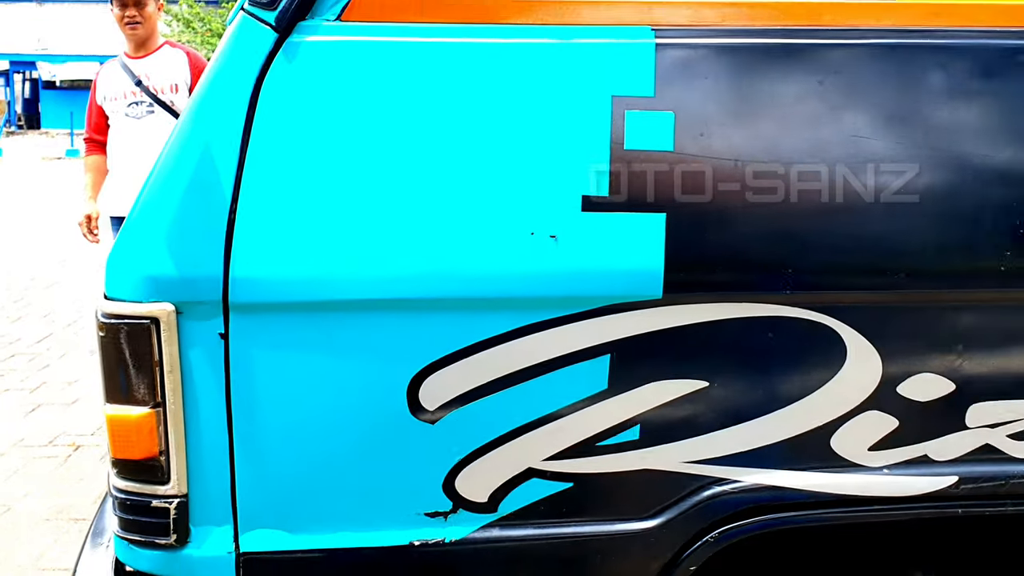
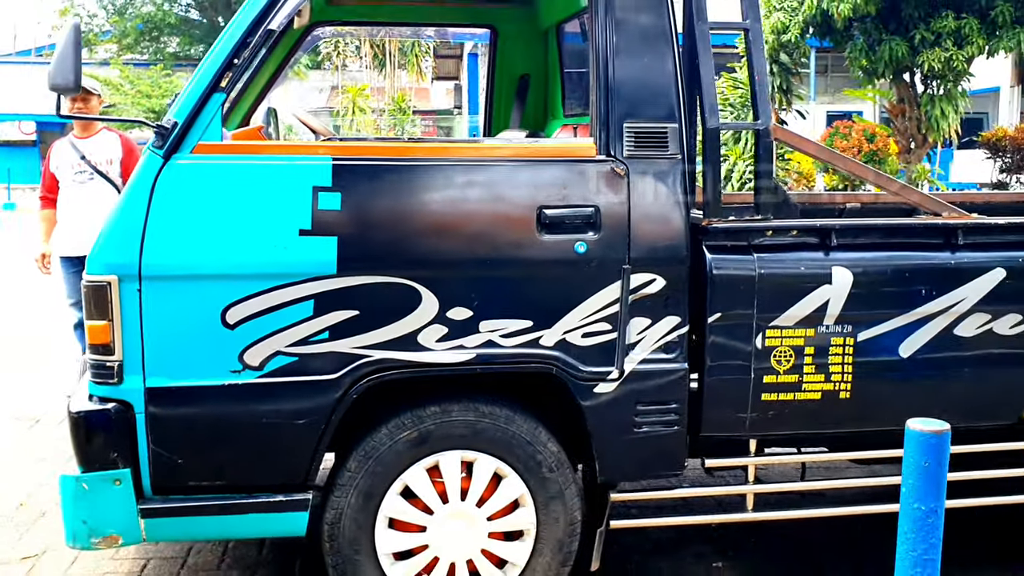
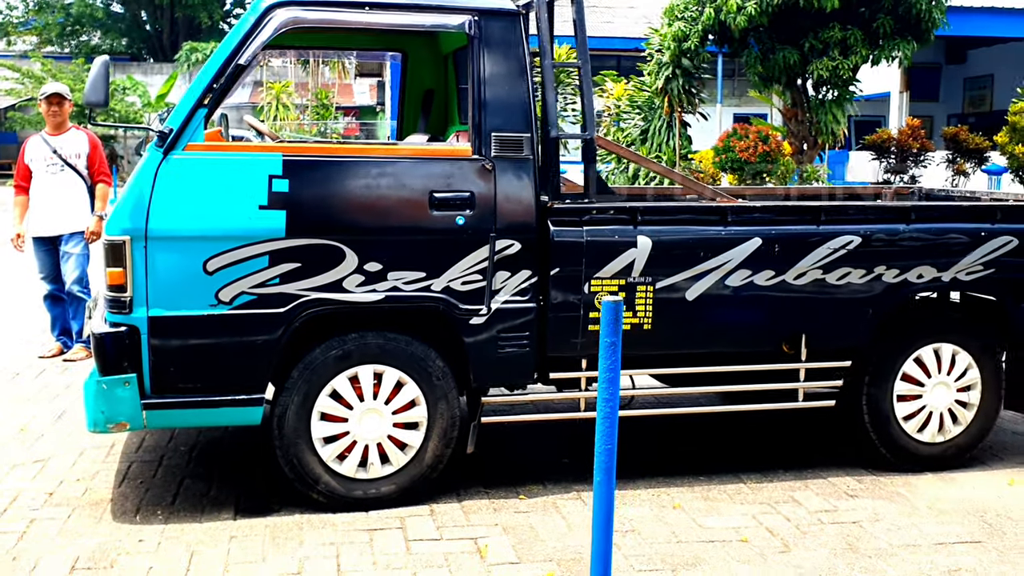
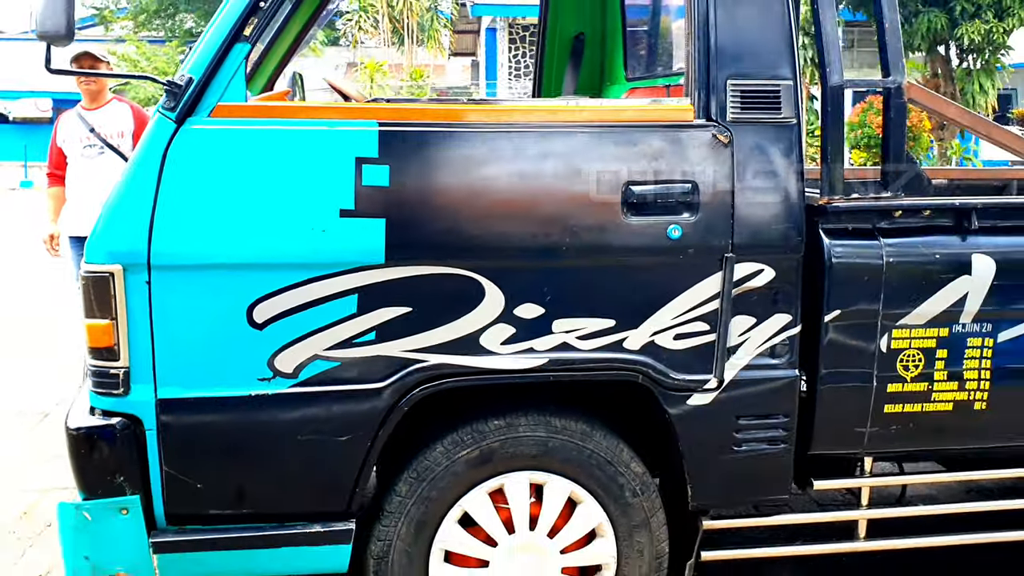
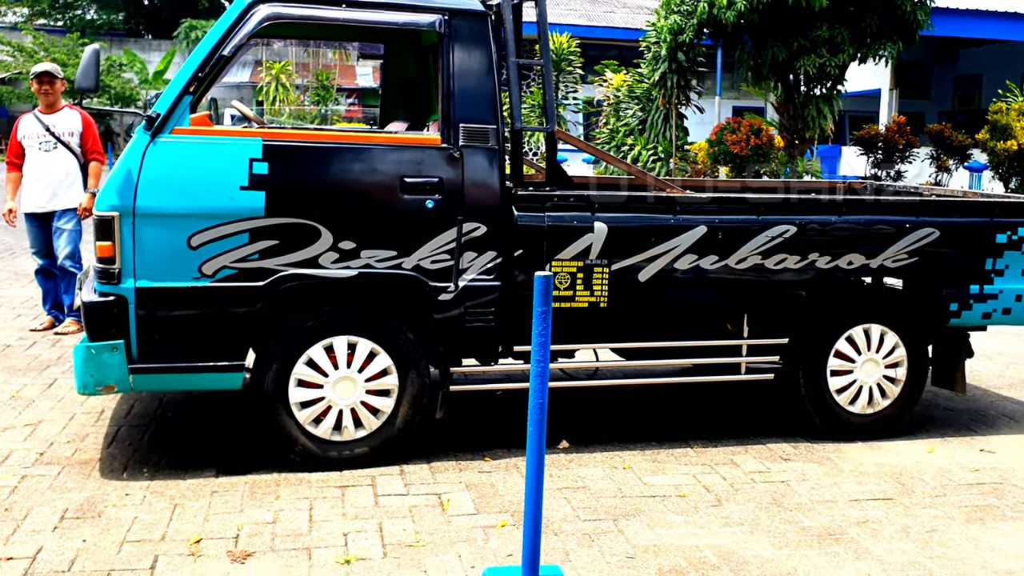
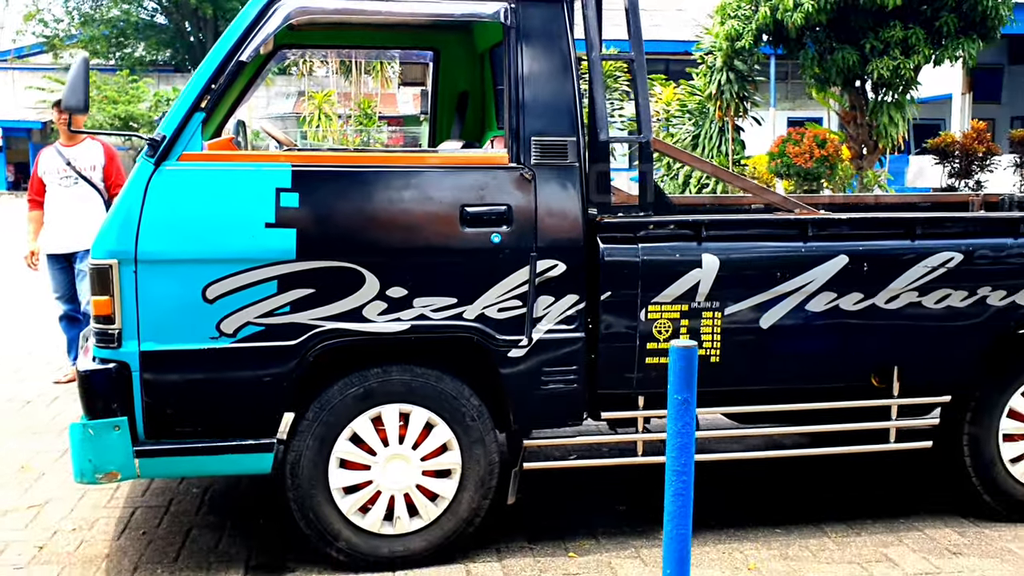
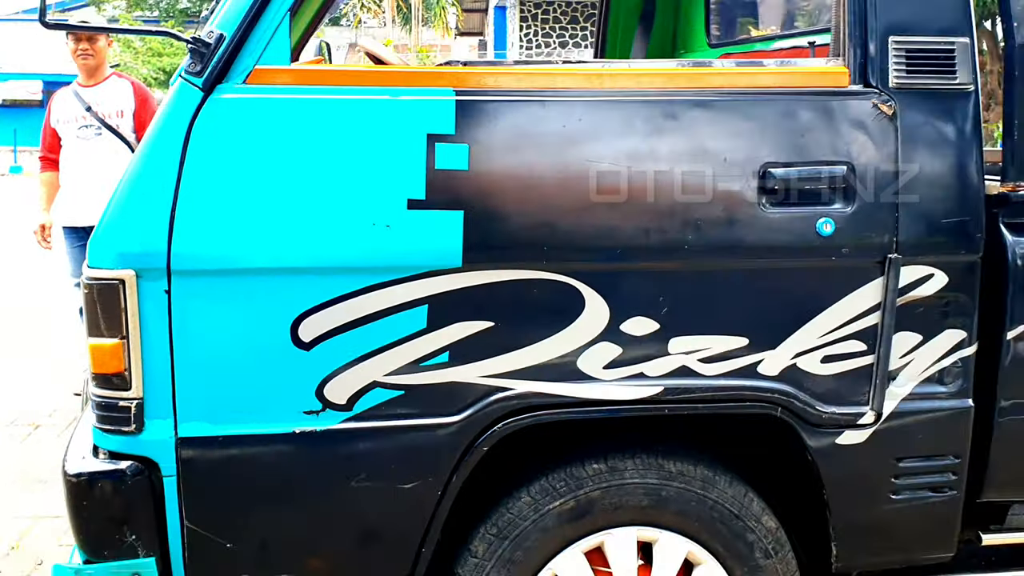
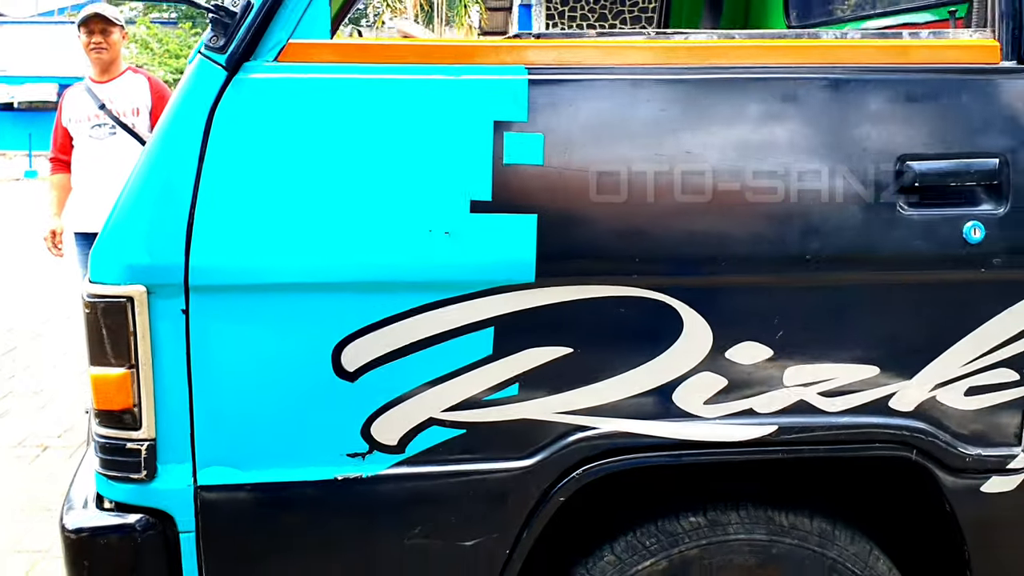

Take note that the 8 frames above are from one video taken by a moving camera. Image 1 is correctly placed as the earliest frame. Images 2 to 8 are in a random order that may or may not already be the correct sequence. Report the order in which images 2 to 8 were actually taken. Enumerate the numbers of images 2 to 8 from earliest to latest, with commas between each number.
8, 7, 4, 2, 6, 3, 5
